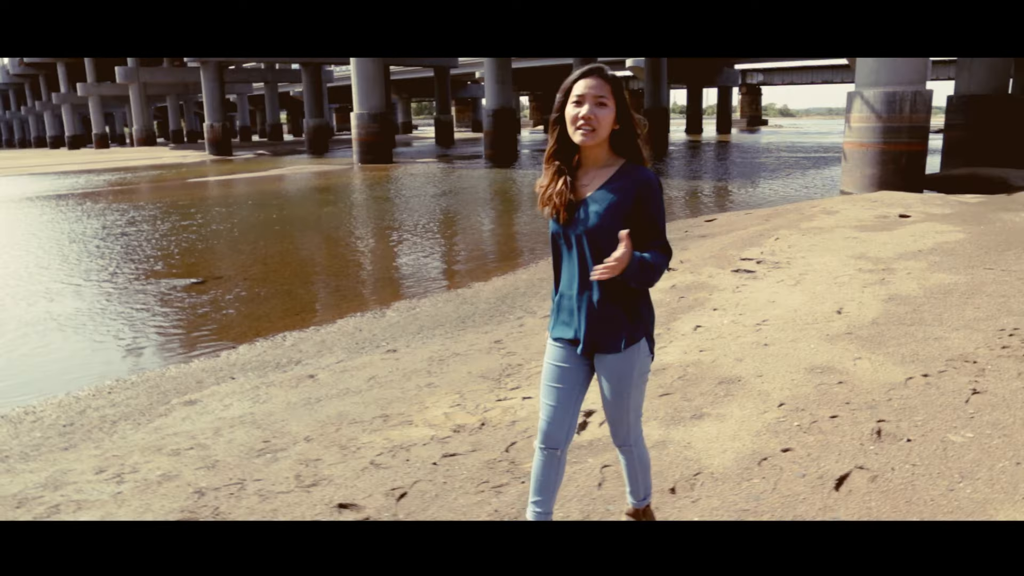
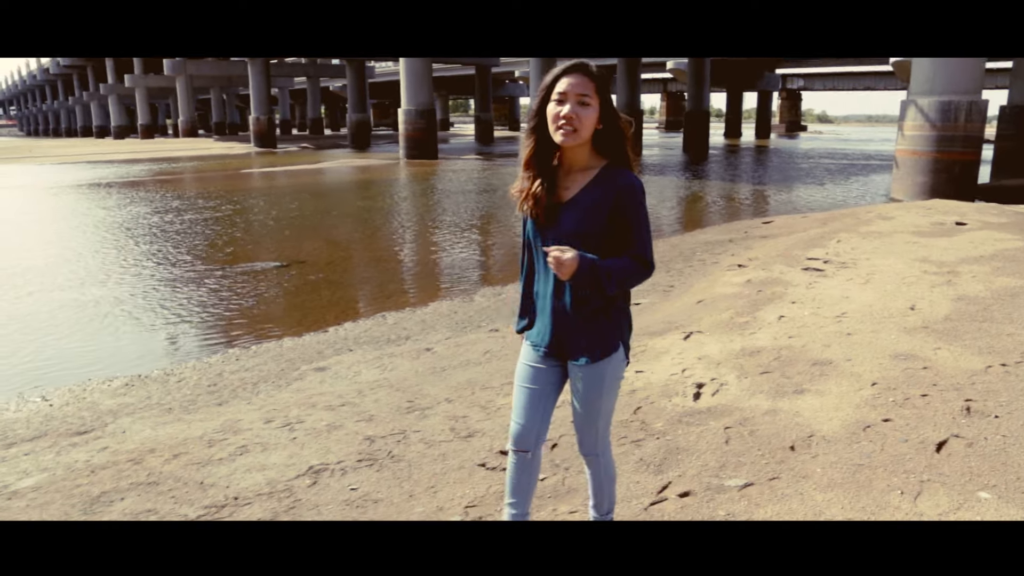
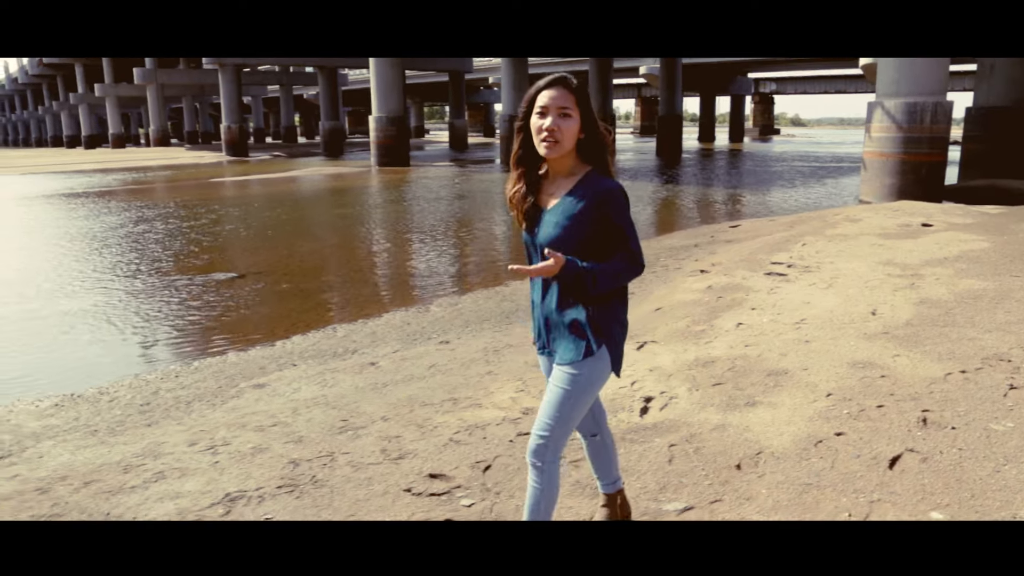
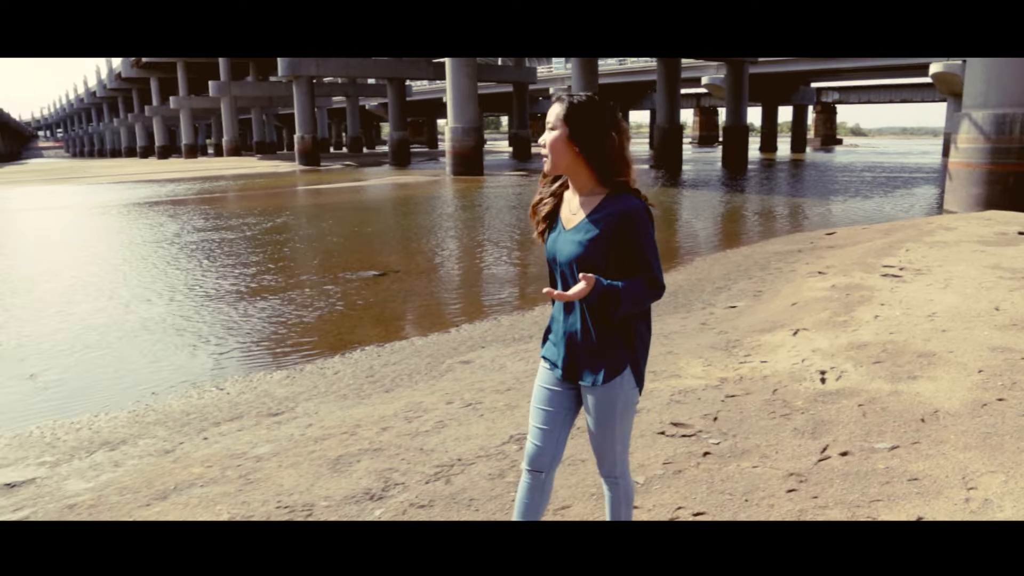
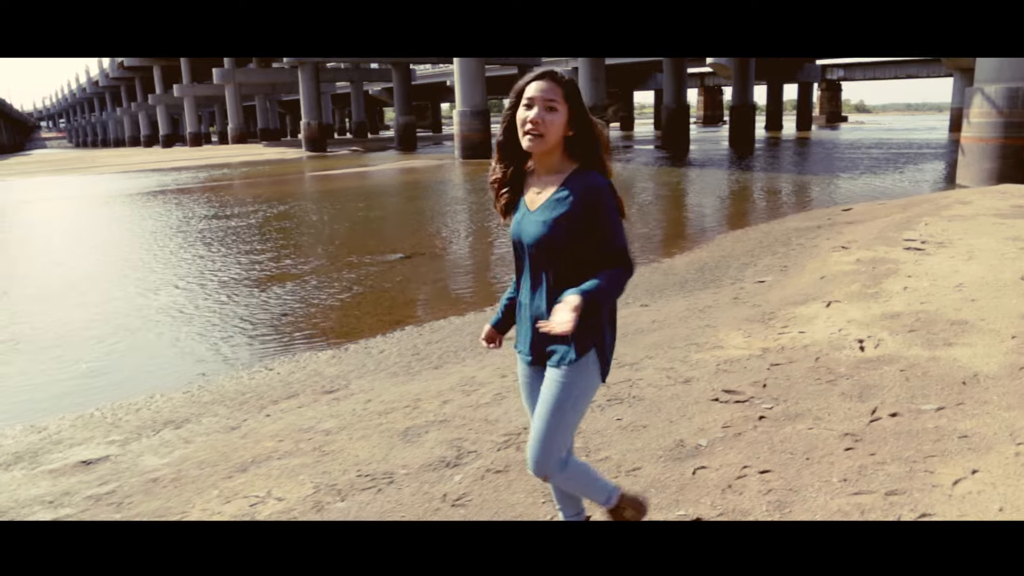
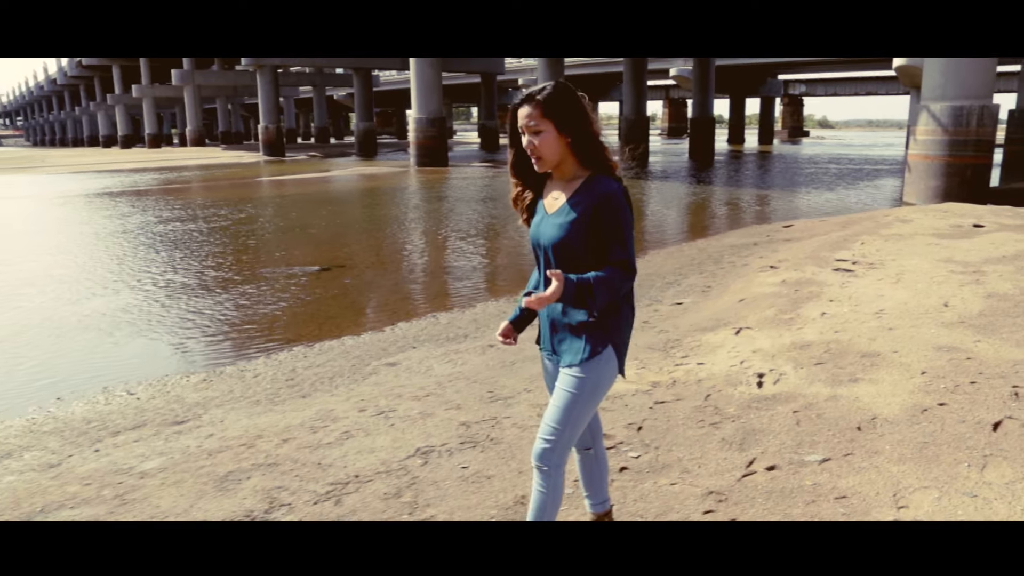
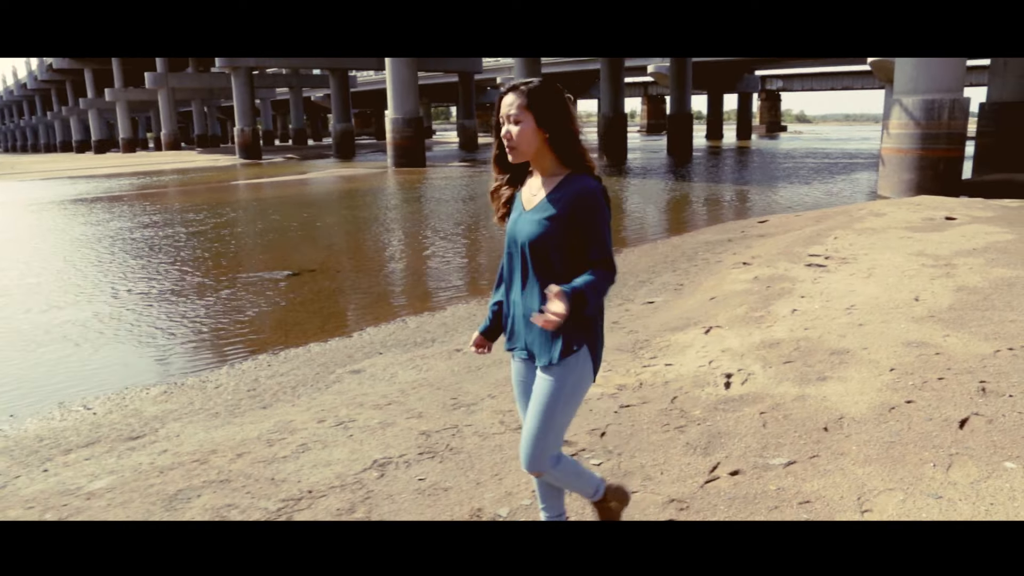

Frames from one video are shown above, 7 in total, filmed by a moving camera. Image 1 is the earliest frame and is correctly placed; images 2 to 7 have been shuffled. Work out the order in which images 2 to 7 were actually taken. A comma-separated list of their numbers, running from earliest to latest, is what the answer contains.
3, 2, 7, 6, 4, 5
